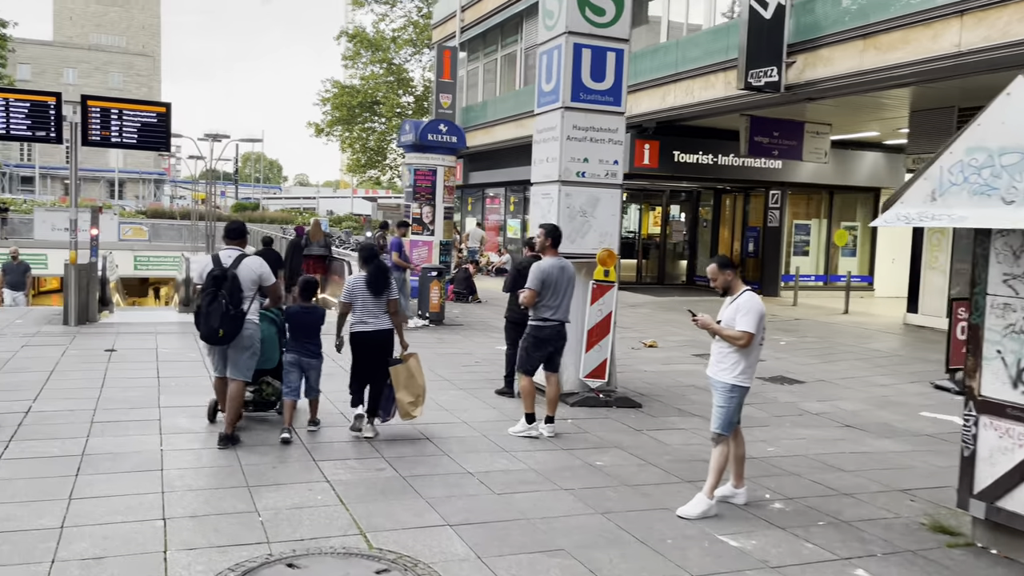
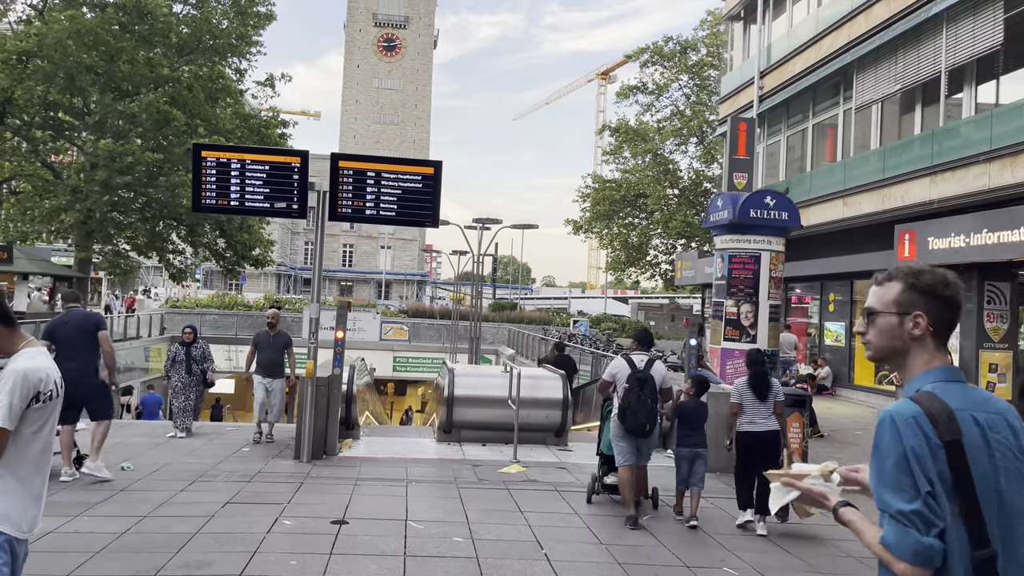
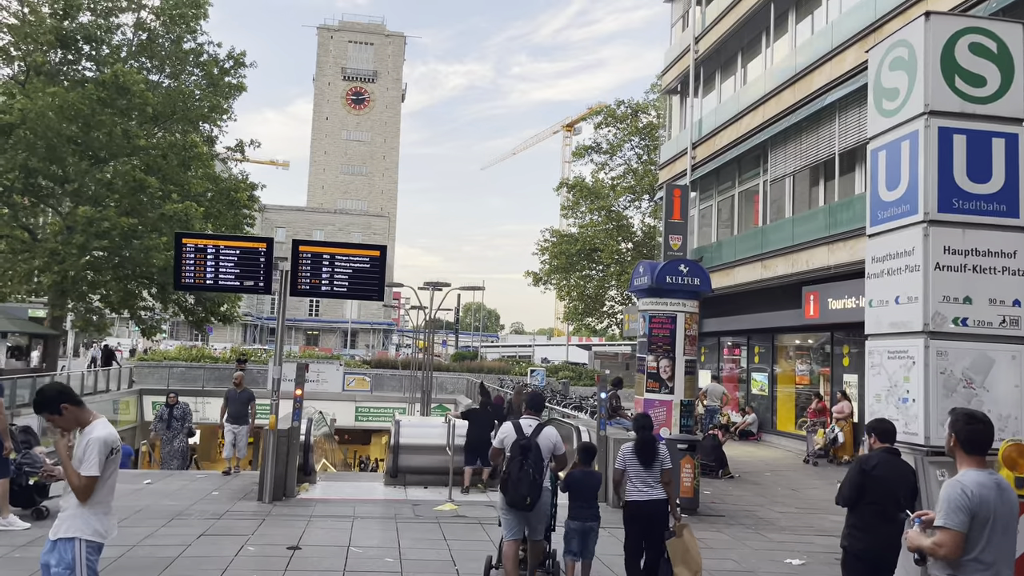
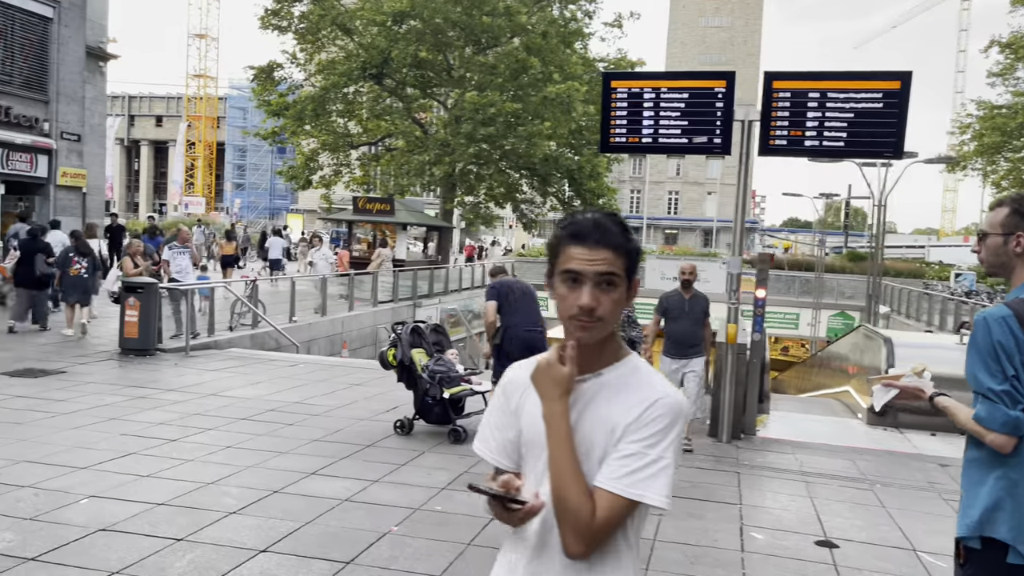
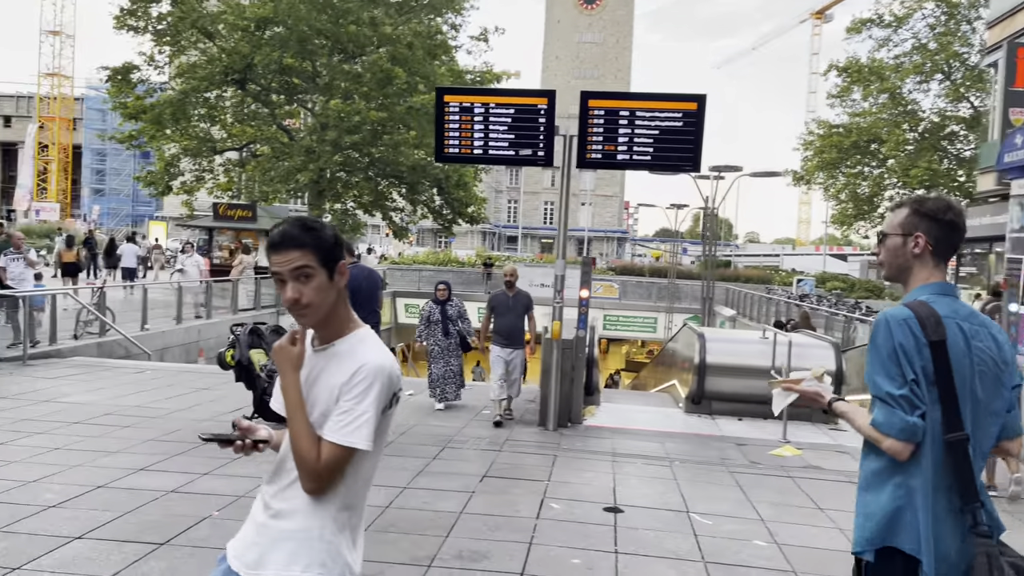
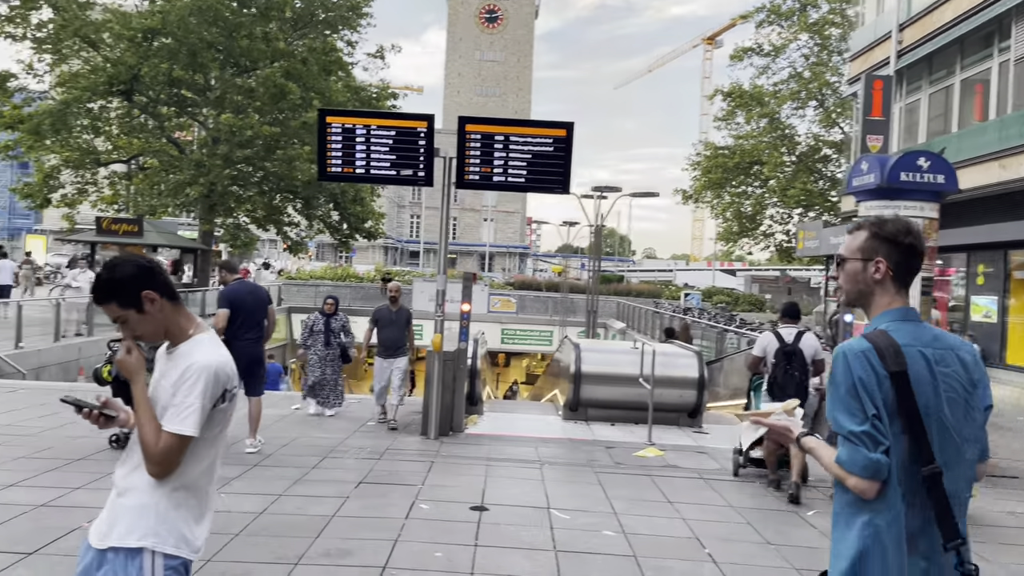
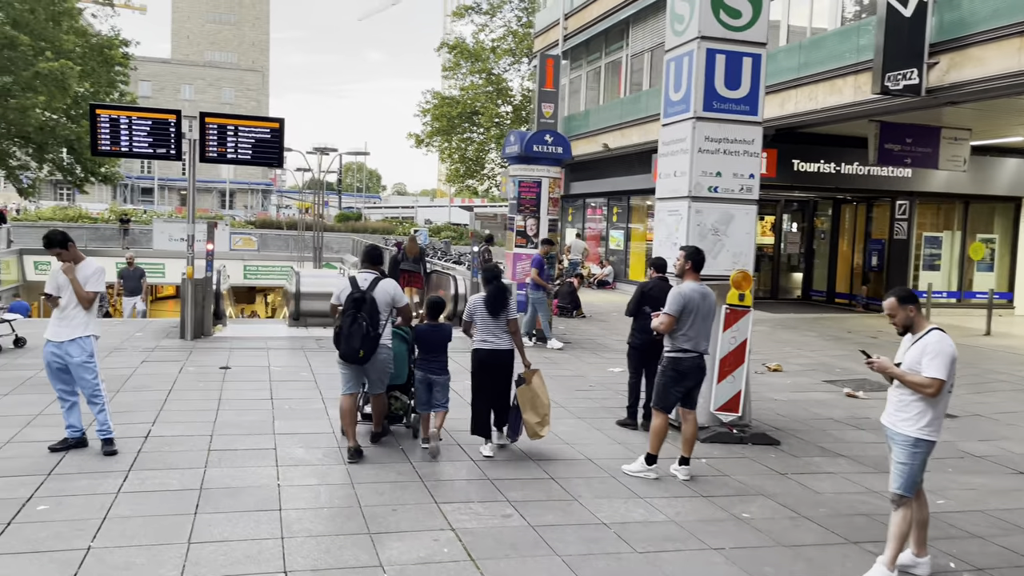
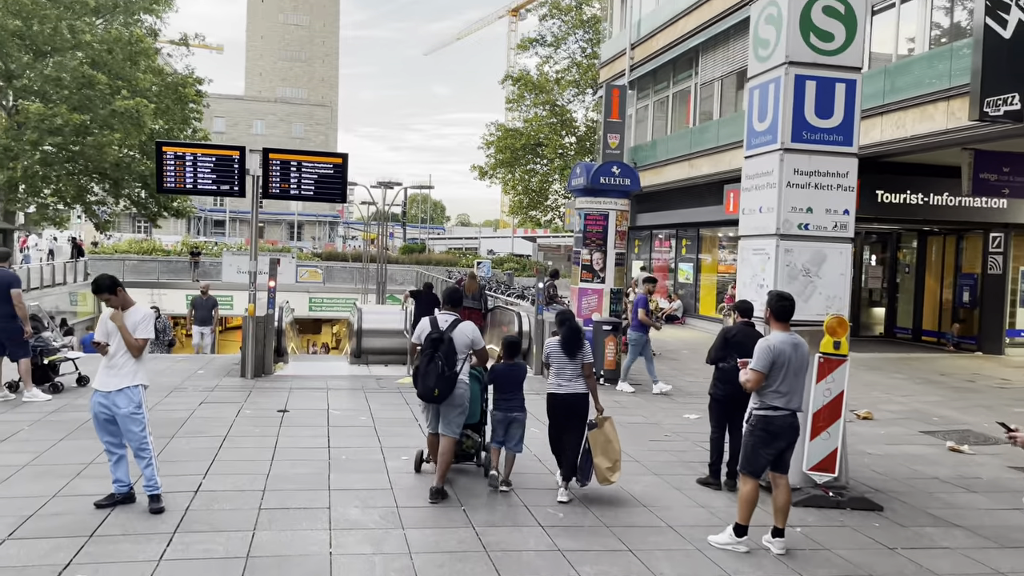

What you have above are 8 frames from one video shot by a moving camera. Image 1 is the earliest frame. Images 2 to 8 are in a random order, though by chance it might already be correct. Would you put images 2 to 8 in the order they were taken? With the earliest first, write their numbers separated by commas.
7, 8, 3, 2, 6, 5, 4
